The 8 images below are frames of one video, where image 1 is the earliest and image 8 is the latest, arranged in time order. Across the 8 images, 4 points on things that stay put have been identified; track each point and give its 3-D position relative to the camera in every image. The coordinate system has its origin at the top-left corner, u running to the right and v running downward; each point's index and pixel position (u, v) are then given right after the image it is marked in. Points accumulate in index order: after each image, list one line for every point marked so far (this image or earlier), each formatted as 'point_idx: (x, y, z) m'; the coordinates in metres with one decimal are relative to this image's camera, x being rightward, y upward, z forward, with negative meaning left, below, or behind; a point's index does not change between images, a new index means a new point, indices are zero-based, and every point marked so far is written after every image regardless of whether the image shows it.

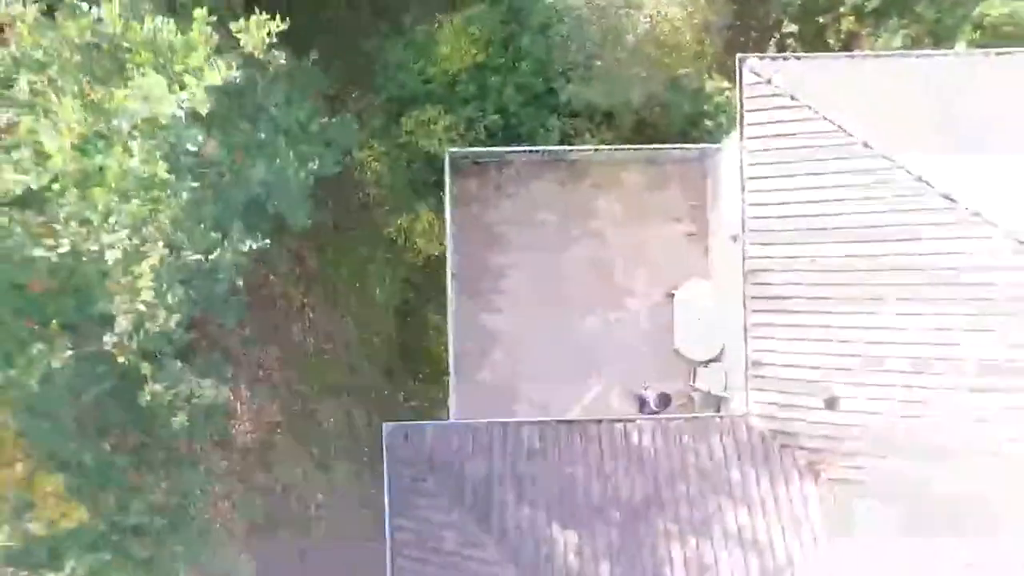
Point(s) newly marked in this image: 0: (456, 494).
0: (-0.7, -2.6, +8.2) m
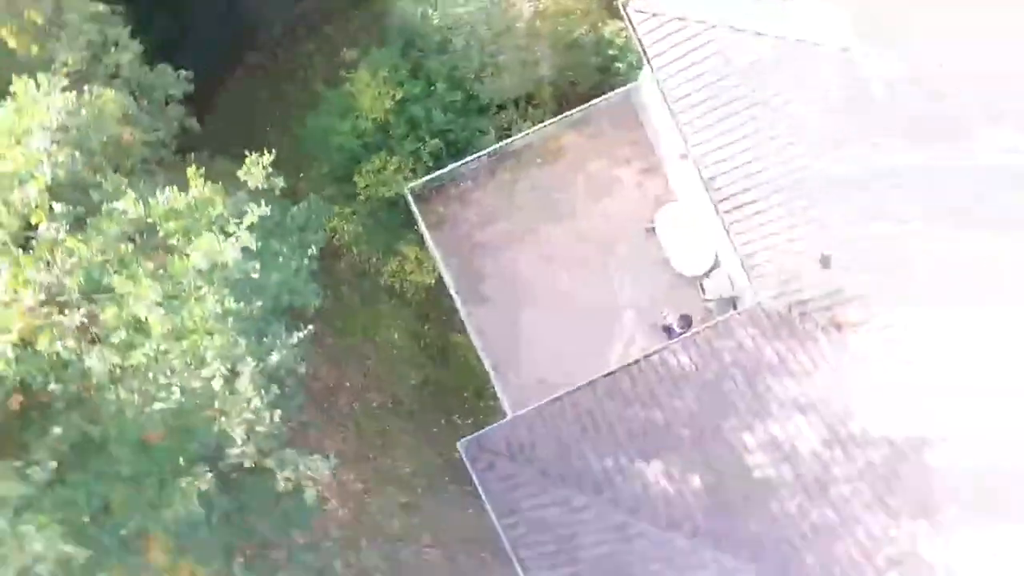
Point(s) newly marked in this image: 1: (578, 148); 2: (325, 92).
0: (+0.5, -2.6, +8.9) m
1: (+1.2, +2.5, +11.6) m
2: (-3.7, +3.9, +12.5) m
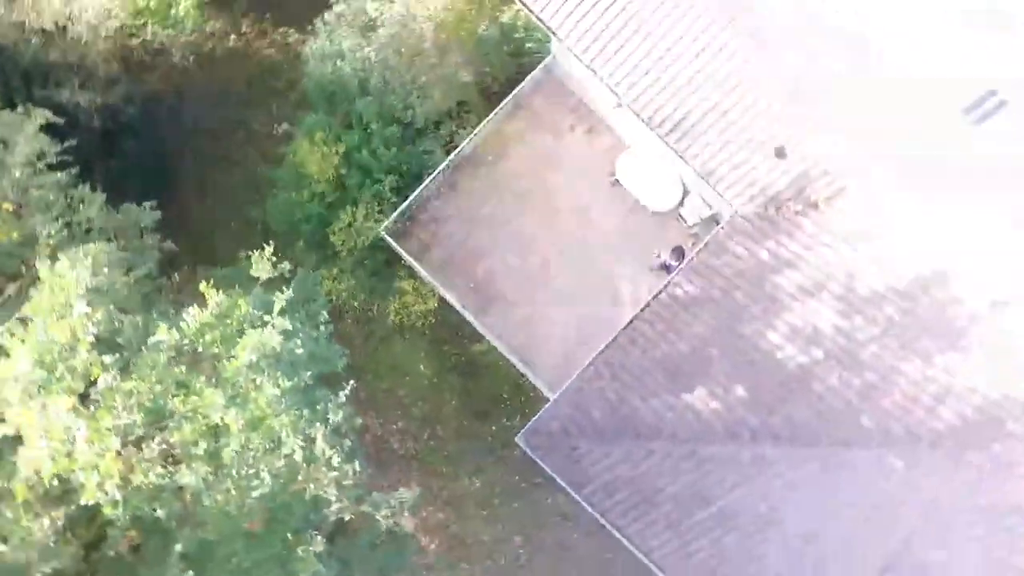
0: (+1.3, -2.2, +9.4) m
1: (+0.2, +2.9, +12.0) m
2: (-4.9, +2.4, +12.9) m
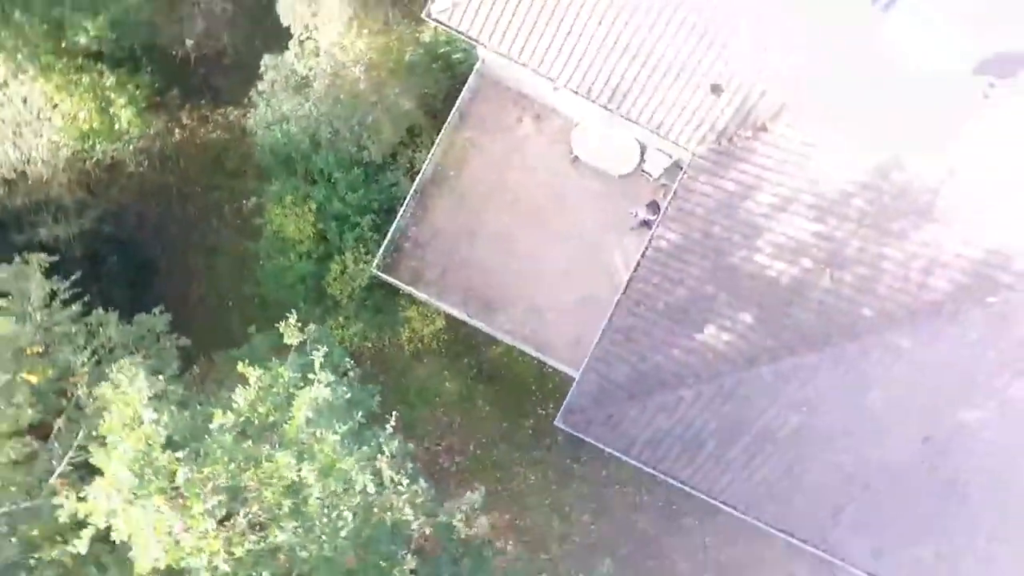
0: (+1.9, -1.7, +9.9) m
1: (-0.7, +2.9, +12.4) m
2: (-5.4, +0.9, +13.4) m
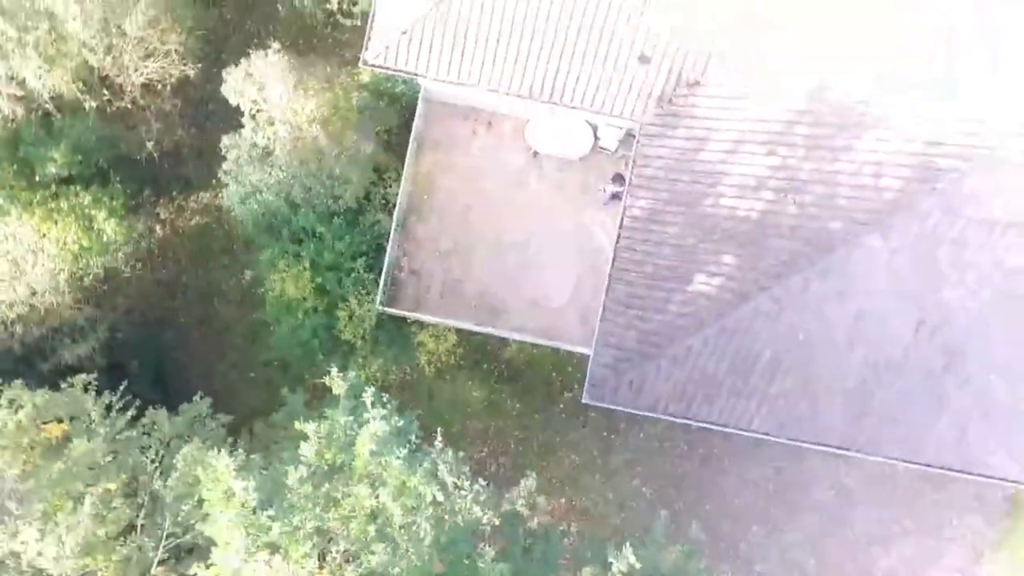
0: (+2.2, -1.1, +10.5) m
1: (-1.5, +2.5, +13.1) m
2: (-5.5, -0.5, +14.0) m
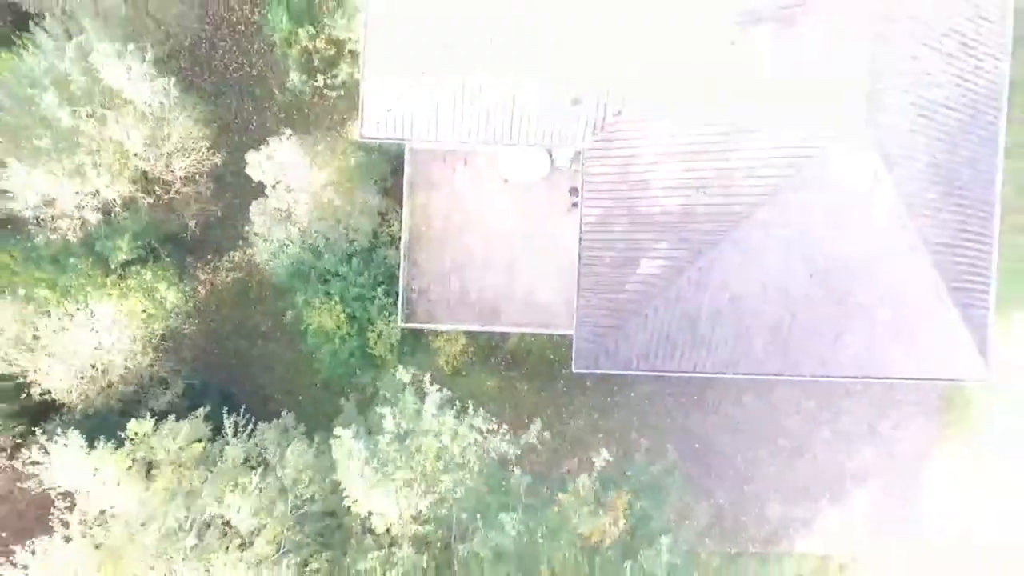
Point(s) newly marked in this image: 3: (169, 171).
0: (+2.2, -0.9, +13.6) m
1: (-2.1, +2.2, +16.1) m
2: (-5.6, -1.5, +17.0) m
3: (-8.5, +2.9, +15.8) m
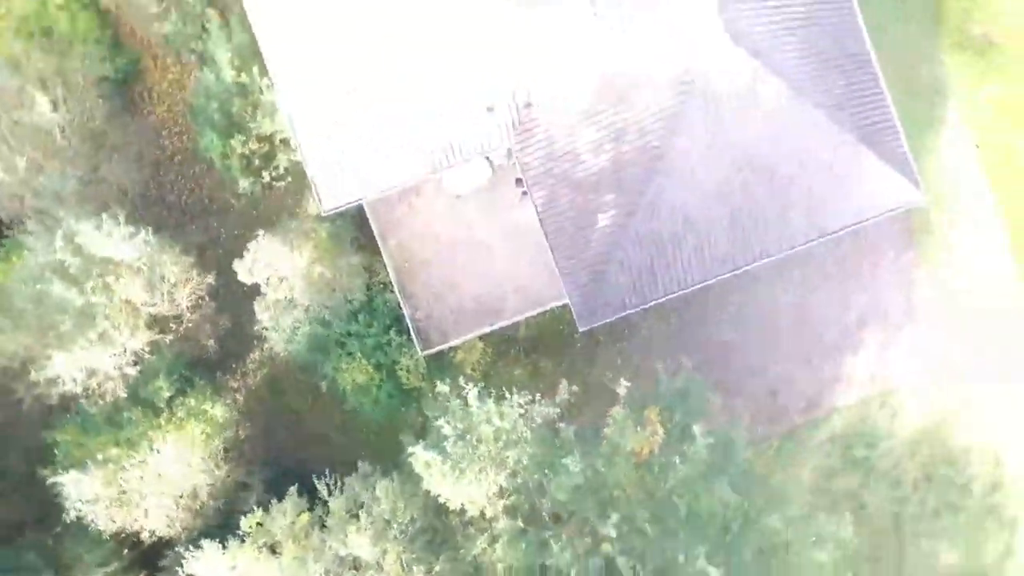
0: (+2.1, +0.2, +15.3) m
1: (-3.1, +1.3, +17.7) m
2: (-4.8, -3.4, +18.6) m
3: (-9.2, -0.5, +17.4) m
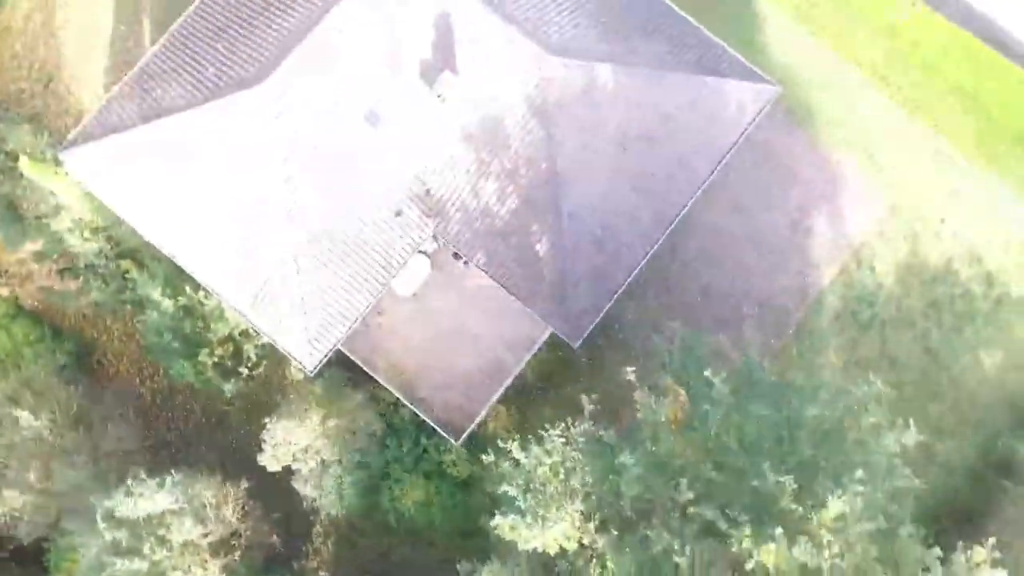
0: (+1.4, -0.3, +16.5) m
1: (-3.6, -2.1, +18.7) m
2: (-2.8, -7.1, +19.2) m
3: (-8.1, -6.7, +17.9) m
